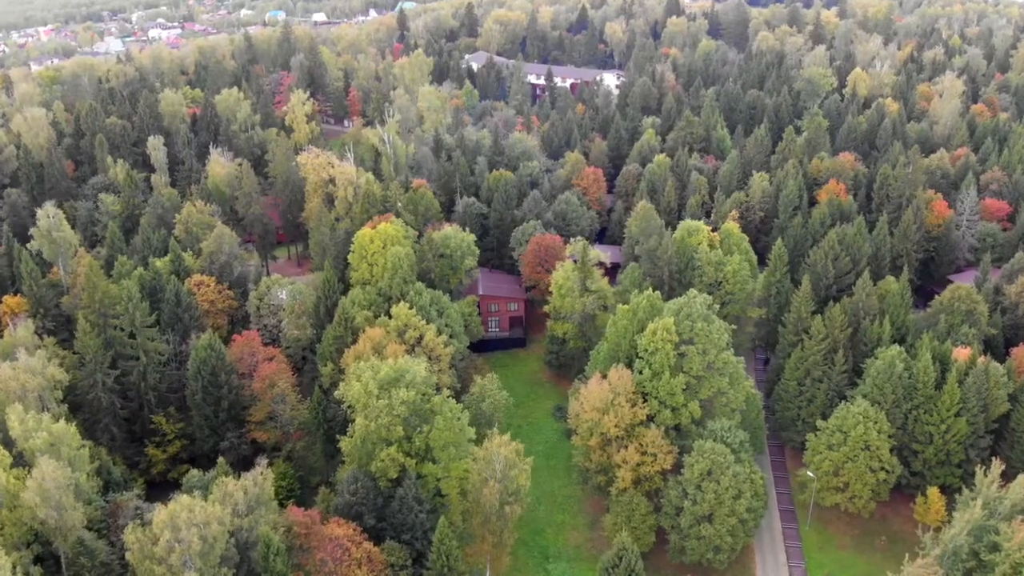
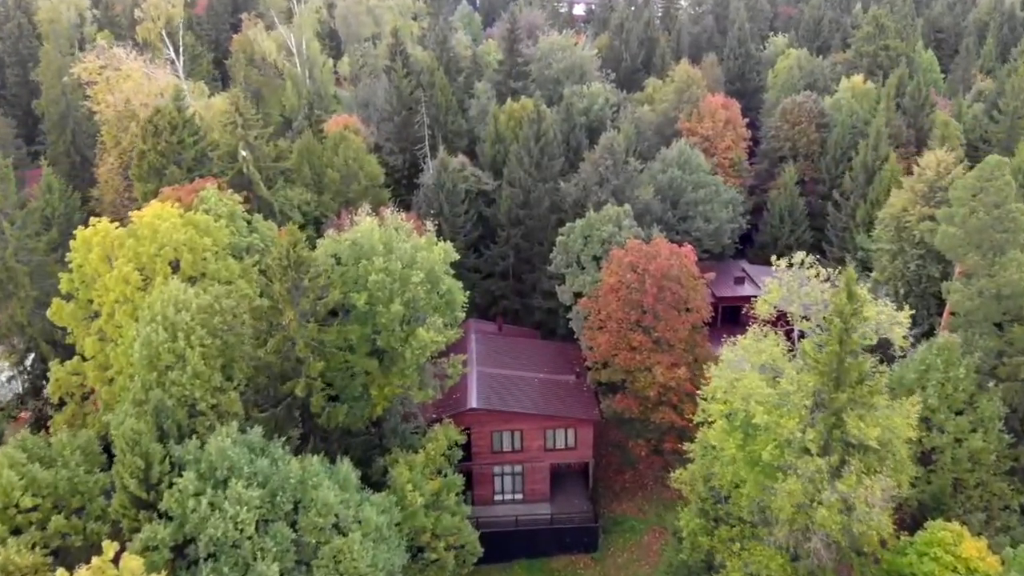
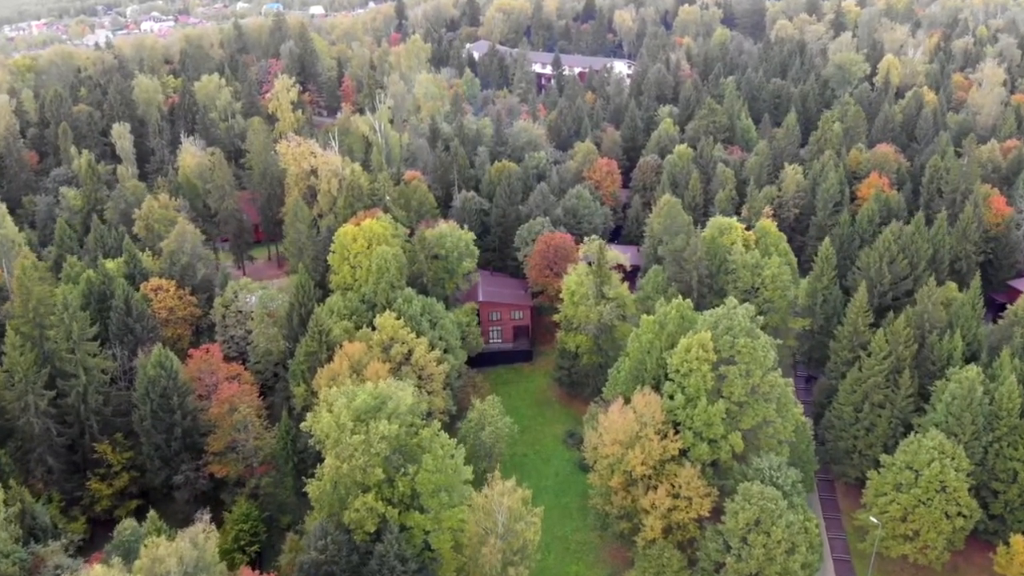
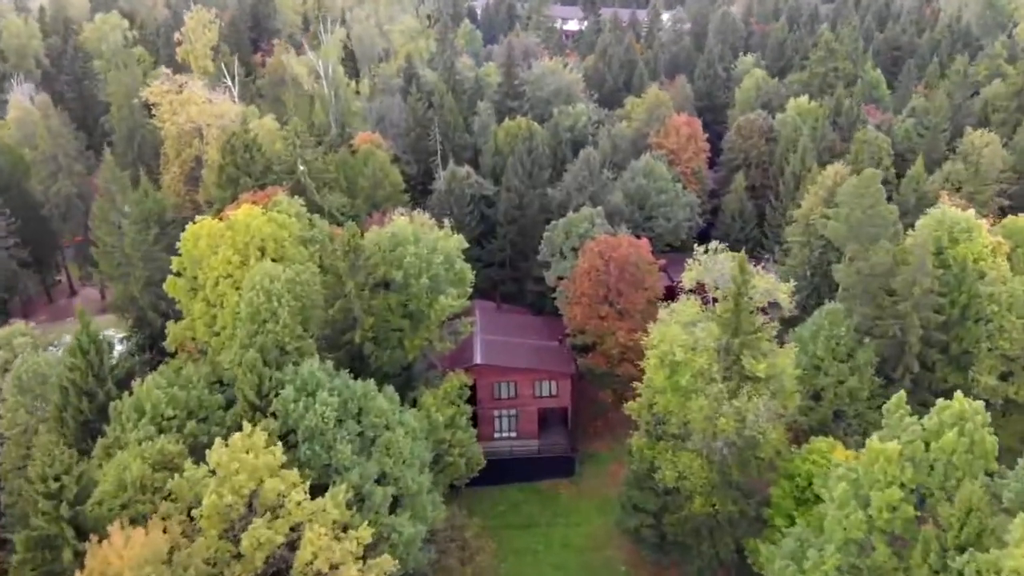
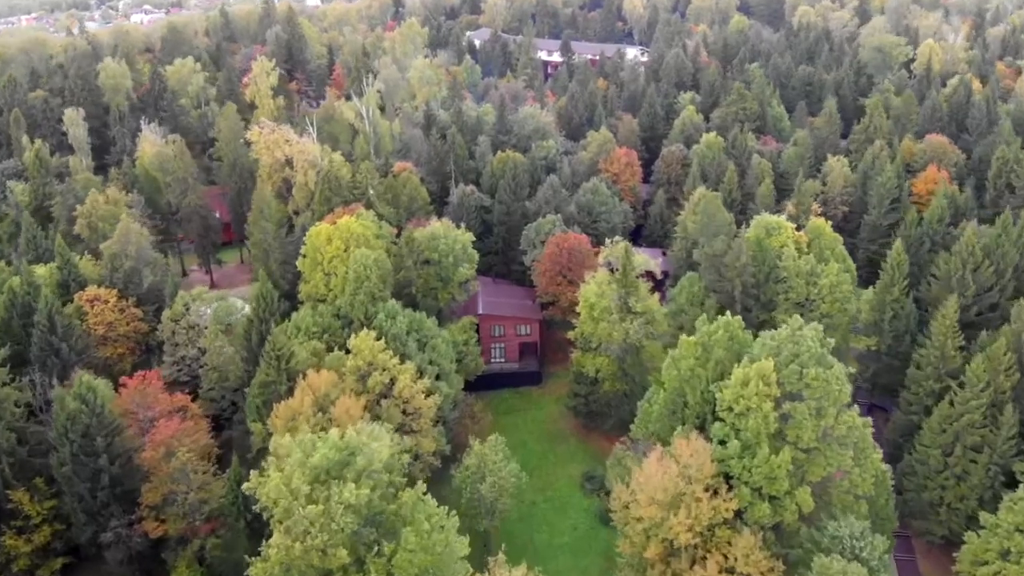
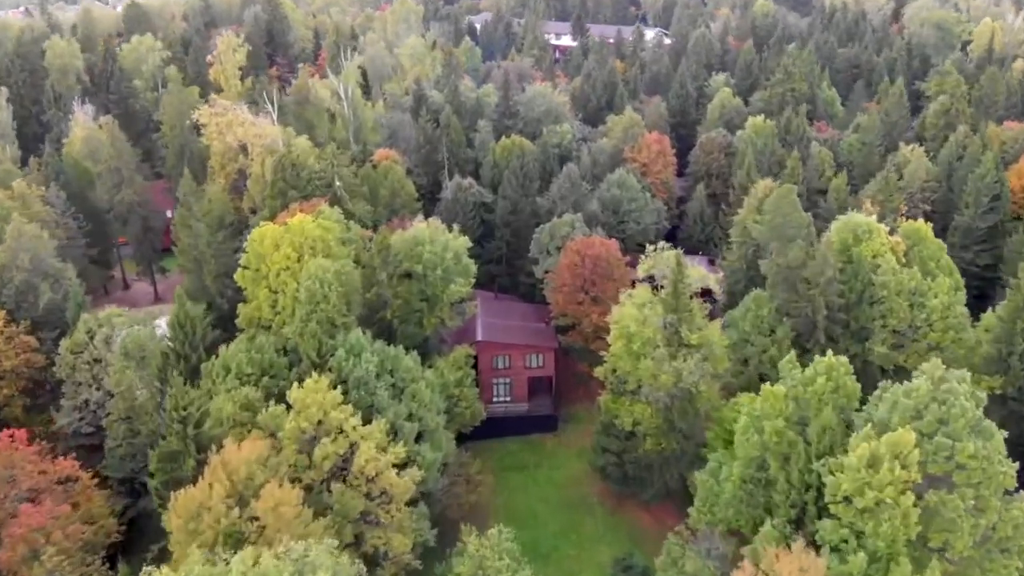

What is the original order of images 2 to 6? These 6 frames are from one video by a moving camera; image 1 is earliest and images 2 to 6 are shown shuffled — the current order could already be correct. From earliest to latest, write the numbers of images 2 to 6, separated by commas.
3, 5, 6, 4, 2
